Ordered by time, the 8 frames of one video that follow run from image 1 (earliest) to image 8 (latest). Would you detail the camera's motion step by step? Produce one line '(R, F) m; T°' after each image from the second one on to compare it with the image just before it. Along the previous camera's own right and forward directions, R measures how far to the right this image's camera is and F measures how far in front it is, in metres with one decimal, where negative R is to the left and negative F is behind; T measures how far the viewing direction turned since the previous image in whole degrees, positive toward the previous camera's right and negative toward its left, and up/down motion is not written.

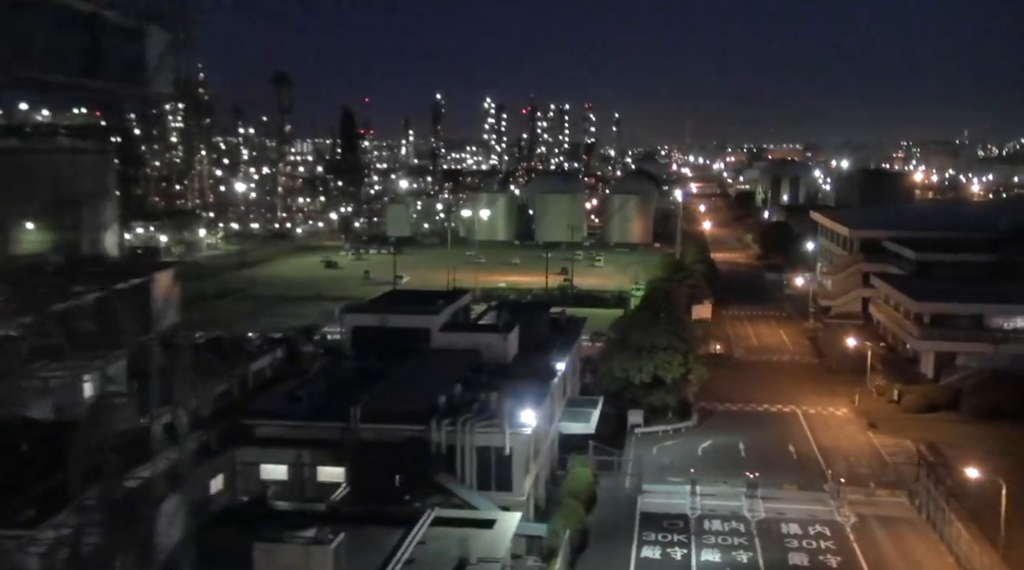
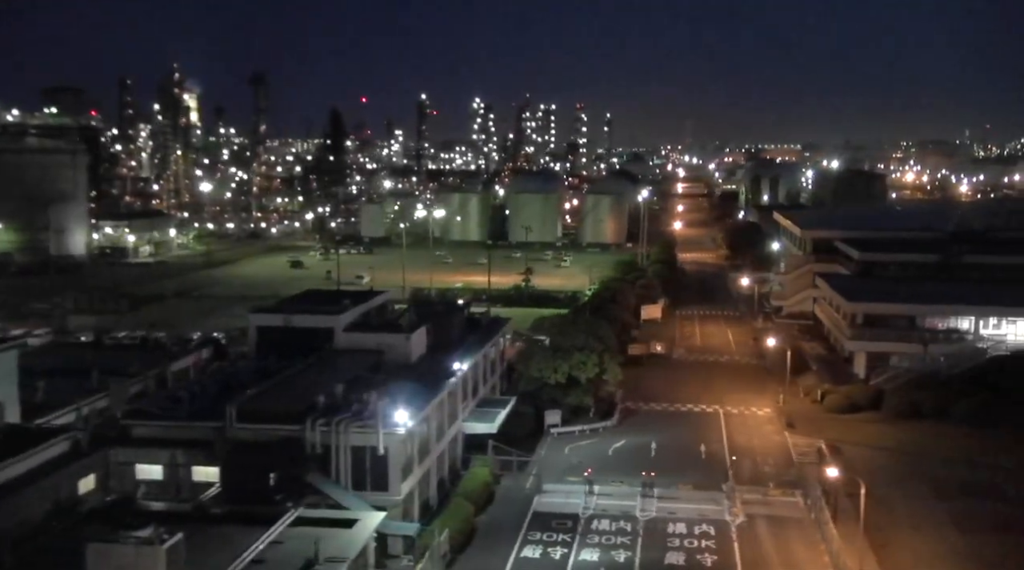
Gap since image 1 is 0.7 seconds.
(+1.1, 0.0) m; 0°
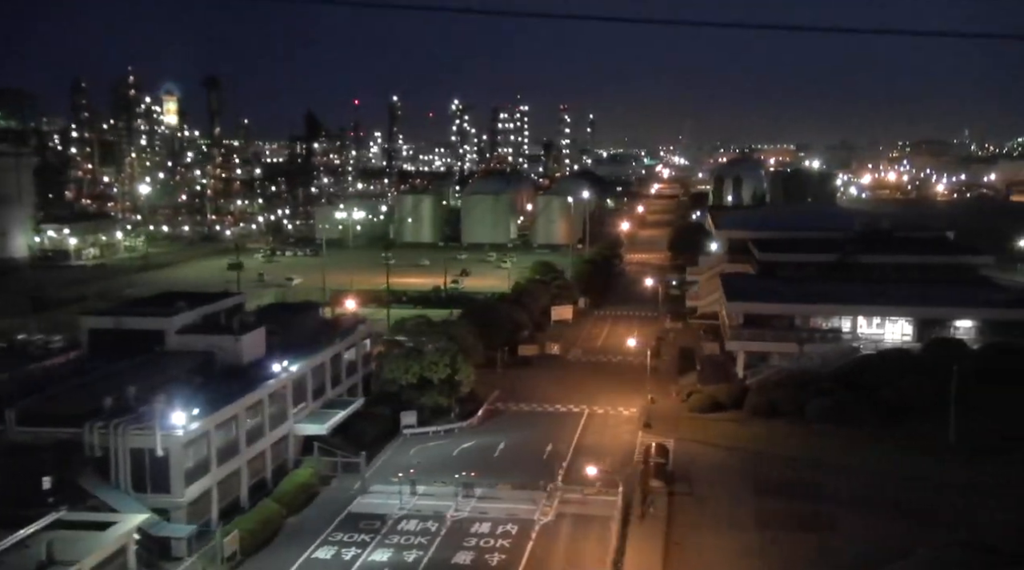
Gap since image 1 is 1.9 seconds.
(+1.9, 0.0) m; +1°
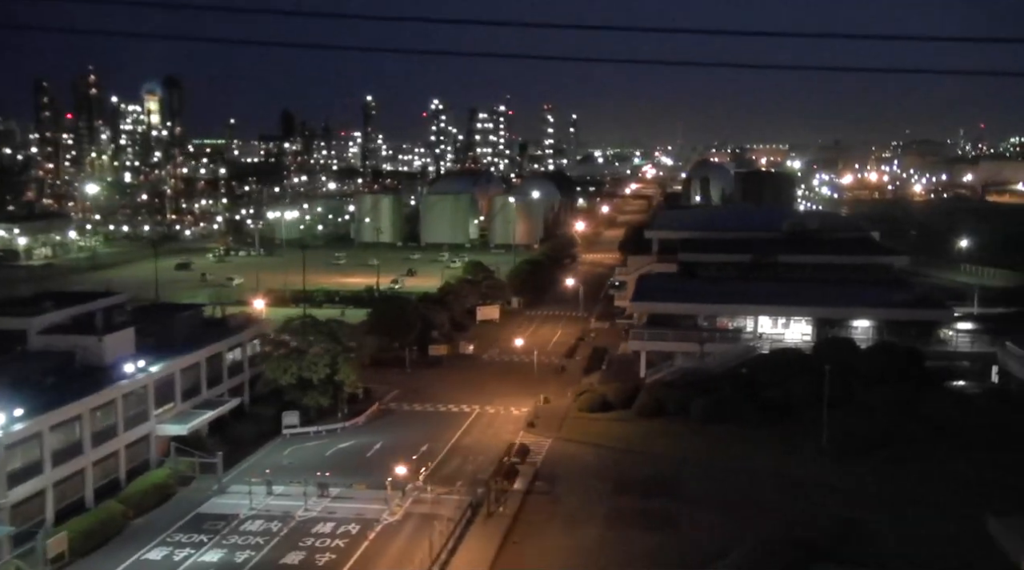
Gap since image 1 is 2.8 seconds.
(+1.5, 0.0) m; +1°
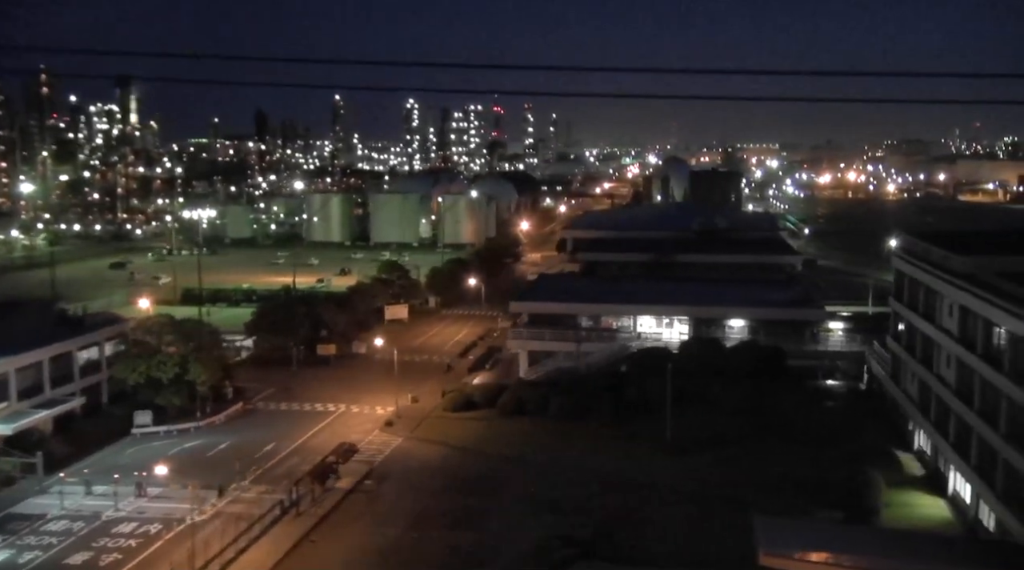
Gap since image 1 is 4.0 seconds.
(+1.8, 0.0) m; +1°
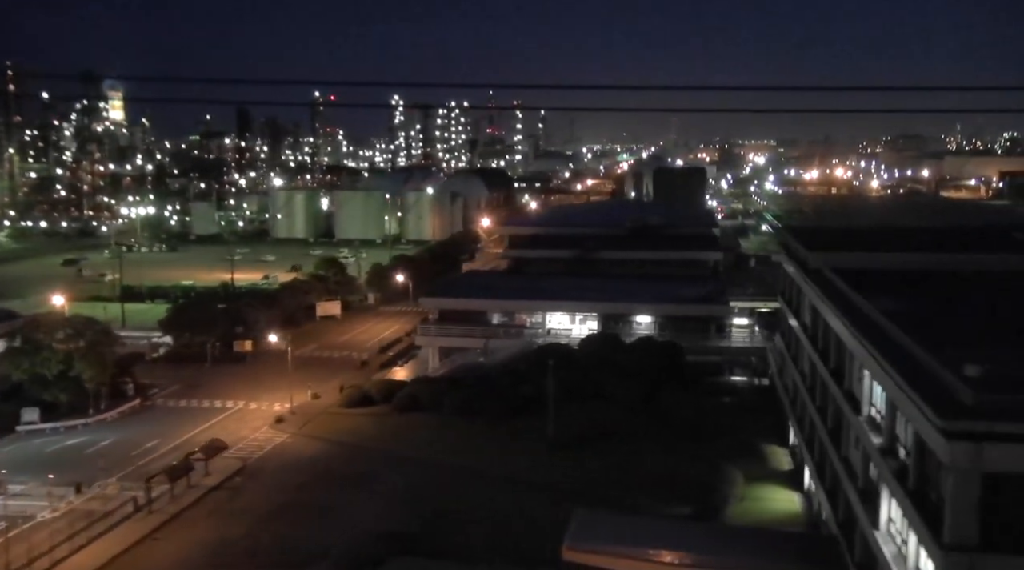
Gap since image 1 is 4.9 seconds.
(+1.5, 0.0) m; 0°
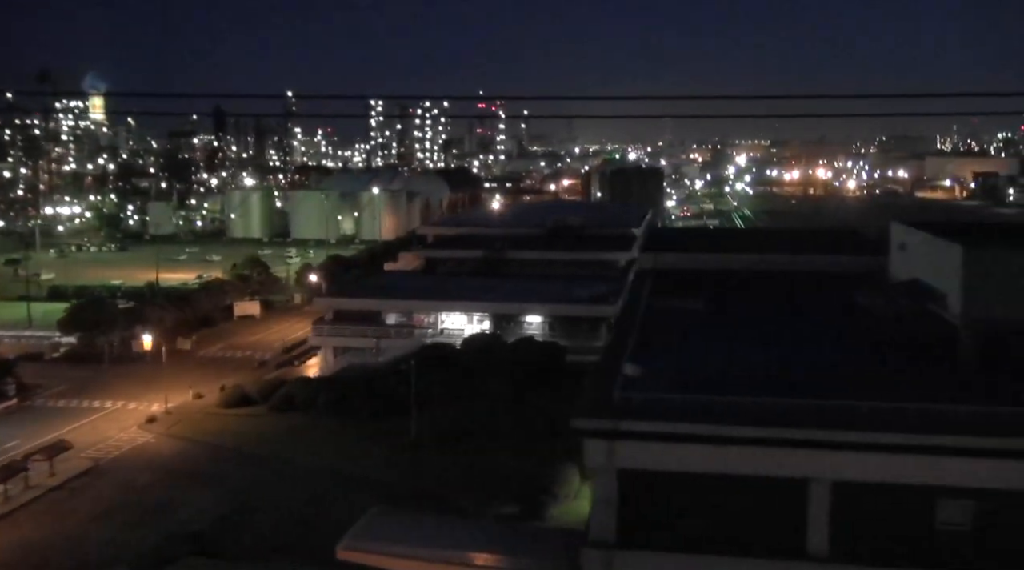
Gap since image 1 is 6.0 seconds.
(+1.6, 0.0) m; +1°
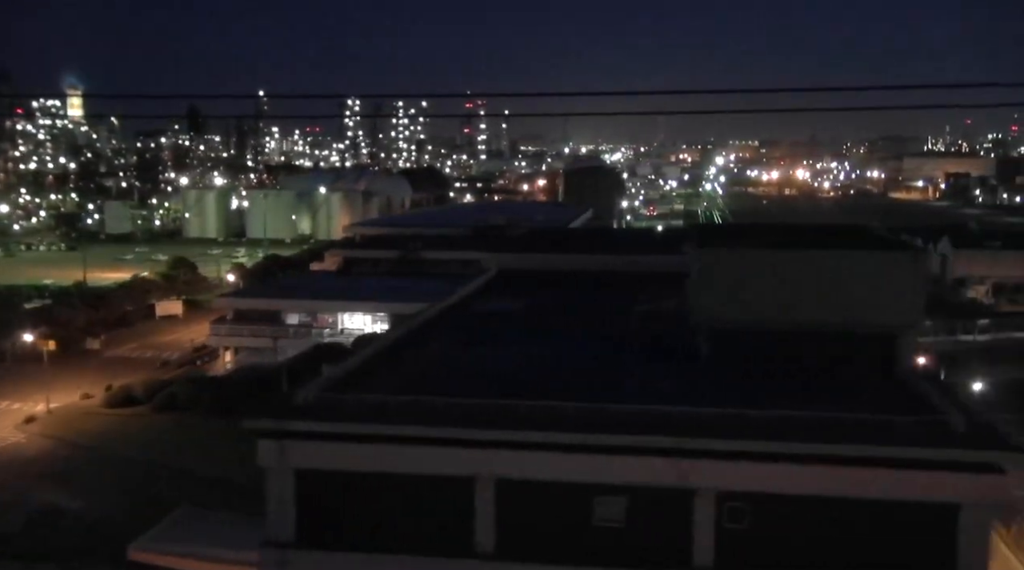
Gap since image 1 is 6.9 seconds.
(+1.5, 0.0) m; +1°
